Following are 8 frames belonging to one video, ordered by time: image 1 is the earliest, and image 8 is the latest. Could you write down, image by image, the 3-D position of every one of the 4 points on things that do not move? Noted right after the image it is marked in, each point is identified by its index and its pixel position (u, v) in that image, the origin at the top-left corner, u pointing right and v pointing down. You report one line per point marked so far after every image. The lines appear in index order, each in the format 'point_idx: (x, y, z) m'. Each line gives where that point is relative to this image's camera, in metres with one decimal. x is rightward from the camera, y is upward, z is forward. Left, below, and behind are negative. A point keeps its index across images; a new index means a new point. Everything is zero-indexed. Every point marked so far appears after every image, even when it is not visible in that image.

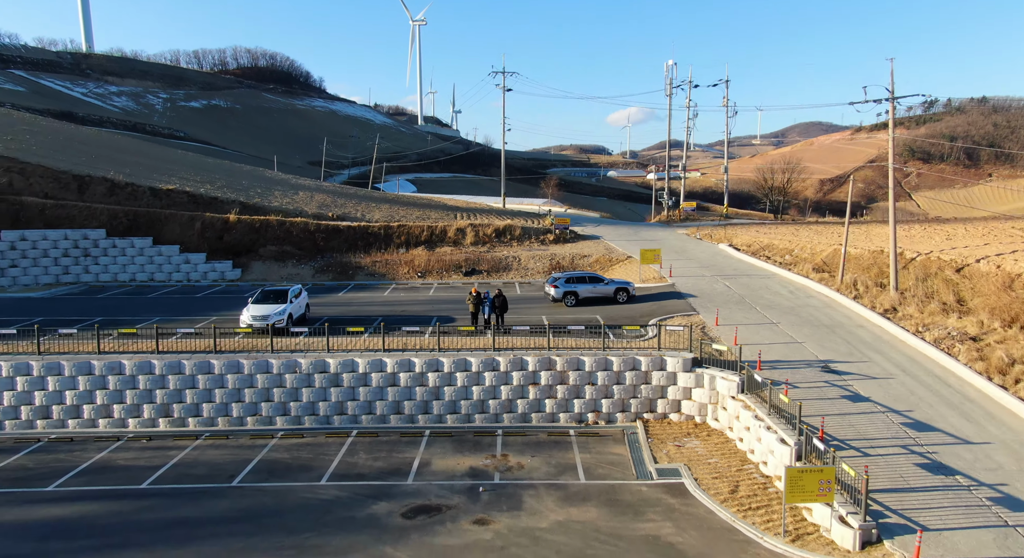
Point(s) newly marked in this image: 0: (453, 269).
0: (-1.4, +0.3, +14.2) m
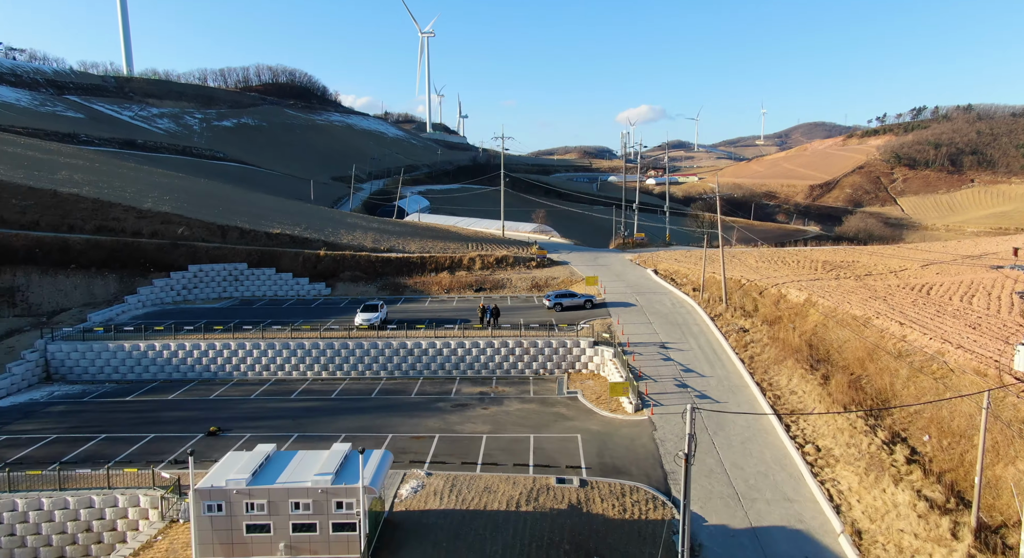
0: (-1.7, -0.2, +21.8) m
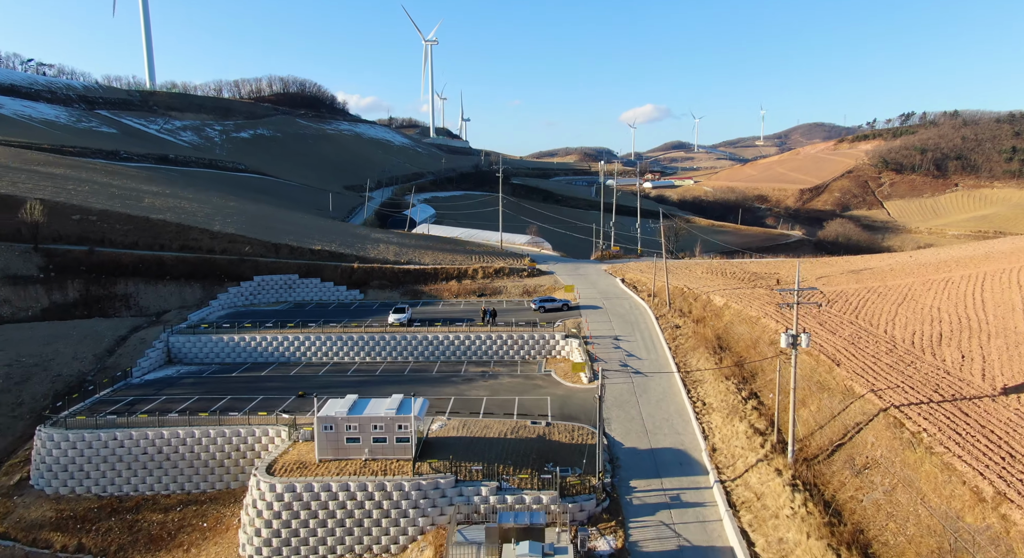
0: (-1.9, -0.6, +27.3) m
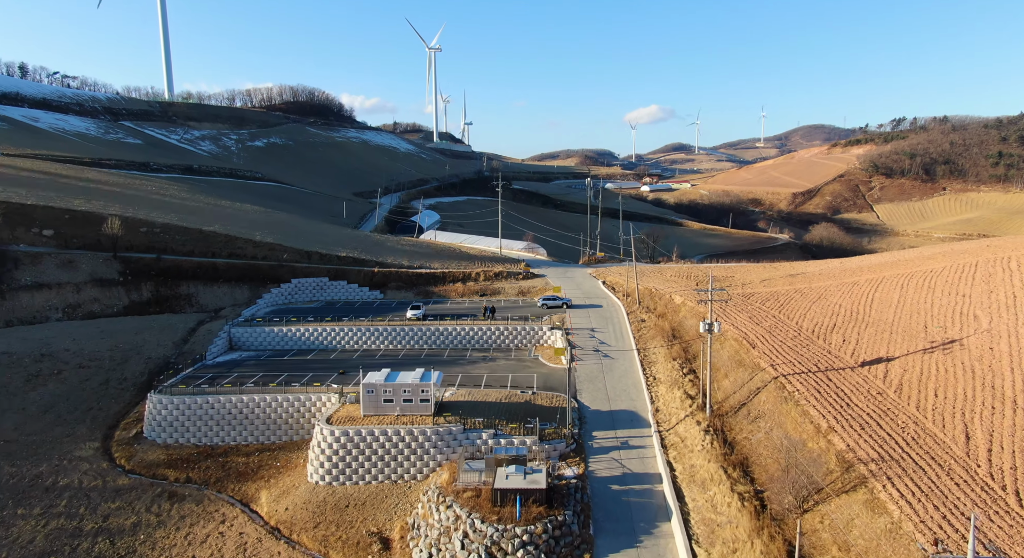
0: (-2.0, -0.7, +32.1) m
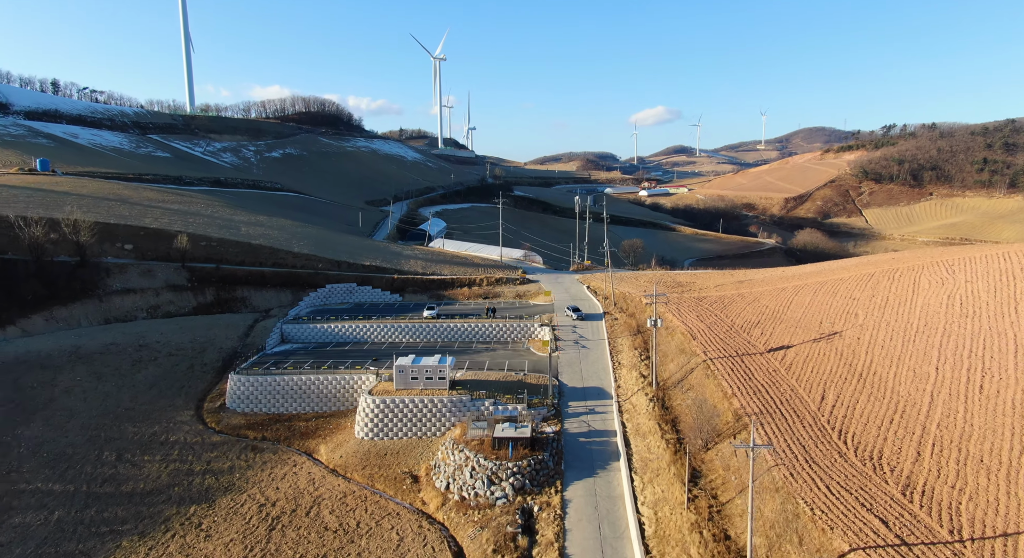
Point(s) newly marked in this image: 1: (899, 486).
0: (-2.1, -1.1, +38.1) m
1: (+9.8, -5.2, +14.9) m
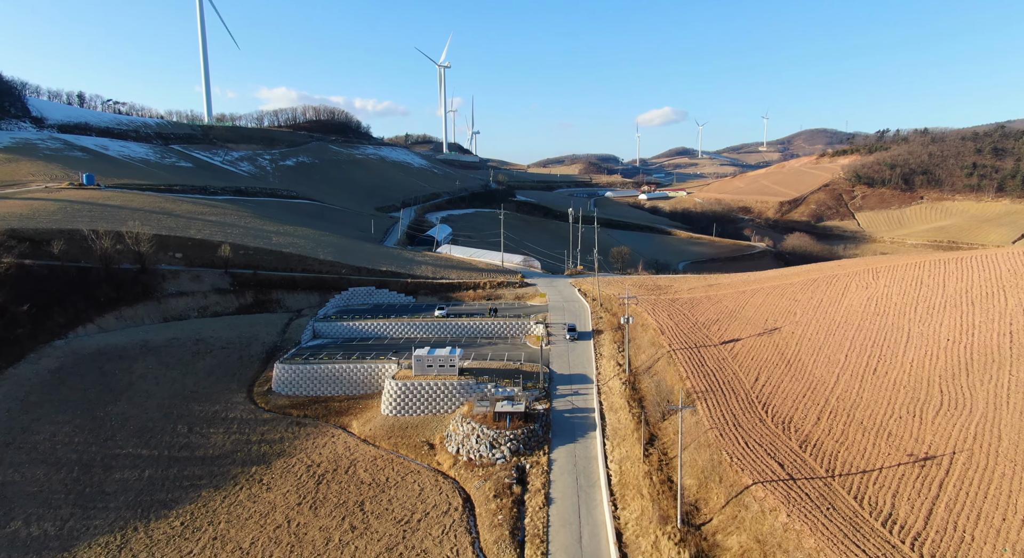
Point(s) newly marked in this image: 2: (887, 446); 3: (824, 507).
0: (-2.1, -1.3, +43.1) m
1: (+9.6, -5.4, +19.8) m
2: (+11.9, -5.3, +18.8) m
3: (+8.8, -6.5, +16.7) m
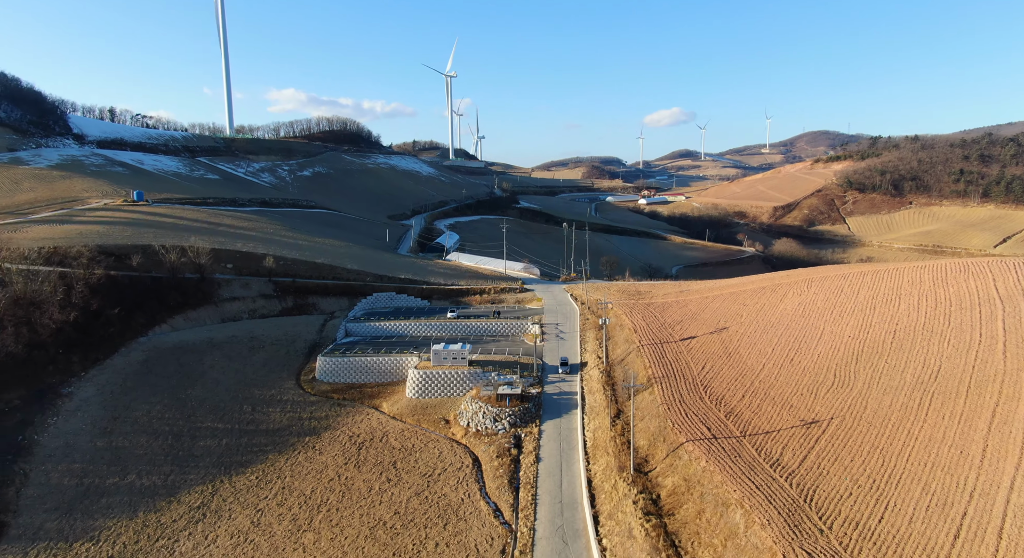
0: (-2.0, -1.9, +49.9) m
1: (+9.5, -6.0, +26.5) m
2: (+11.8, -5.8, +25.5) m
3: (+8.7, -7.0, +23.4) m
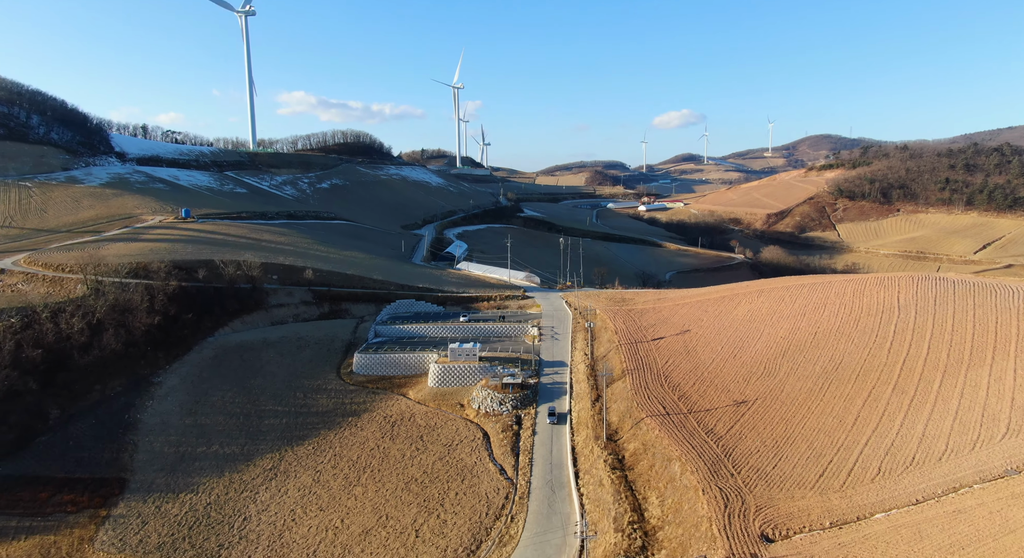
0: (-1.7, -2.7, +57.8) m
1: (+9.6, -6.8, +34.3) m
2: (+11.9, -6.6, +33.3) m
3: (+8.8, -7.8, +31.2) m
